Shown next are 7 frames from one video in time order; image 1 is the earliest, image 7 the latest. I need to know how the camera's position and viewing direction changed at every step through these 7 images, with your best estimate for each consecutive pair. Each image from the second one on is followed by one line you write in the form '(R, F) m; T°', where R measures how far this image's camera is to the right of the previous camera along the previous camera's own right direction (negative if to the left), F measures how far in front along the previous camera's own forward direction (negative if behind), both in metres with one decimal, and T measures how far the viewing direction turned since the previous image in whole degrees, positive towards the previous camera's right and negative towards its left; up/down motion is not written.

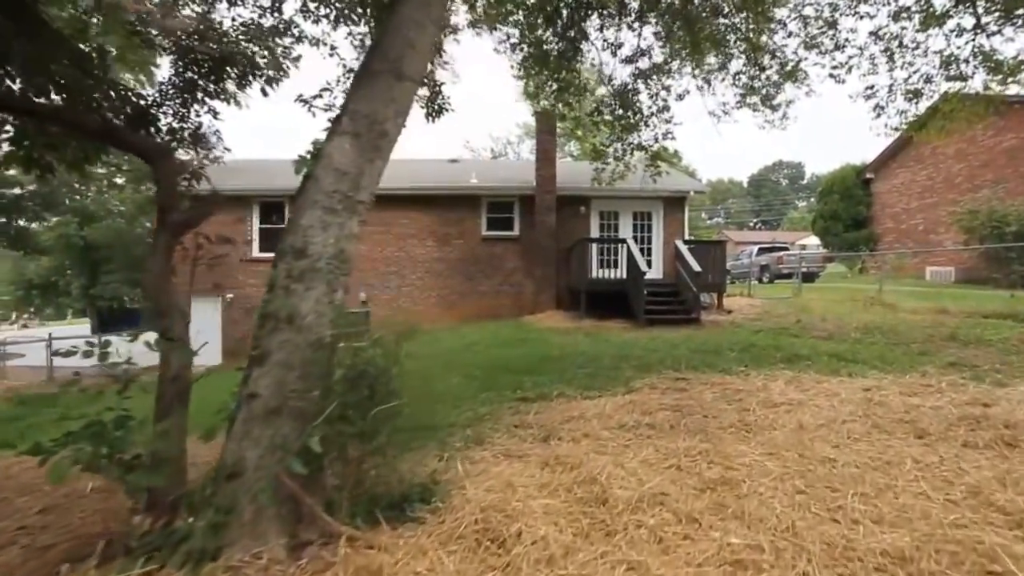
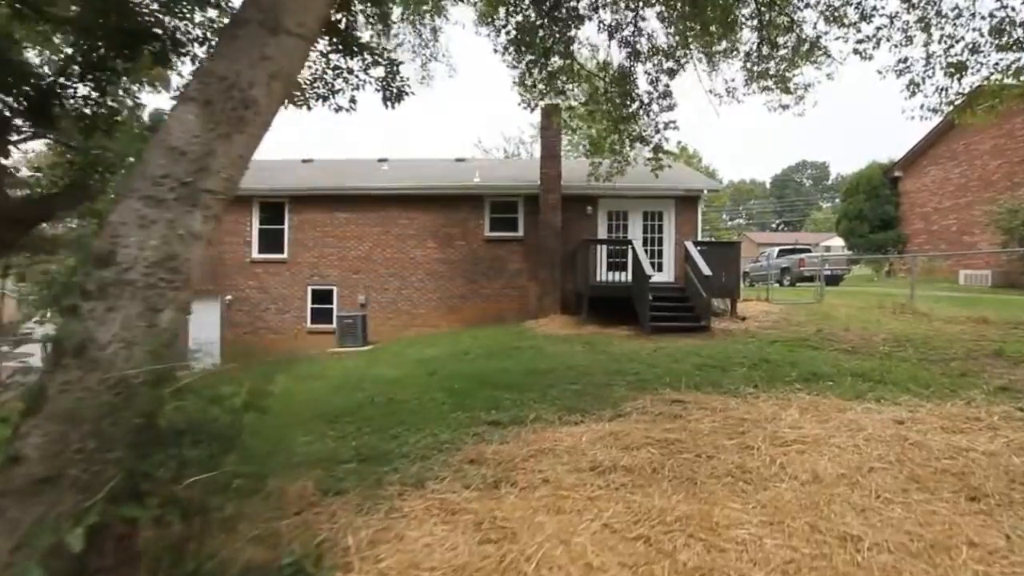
(+0.7, +0.9) m; -2°
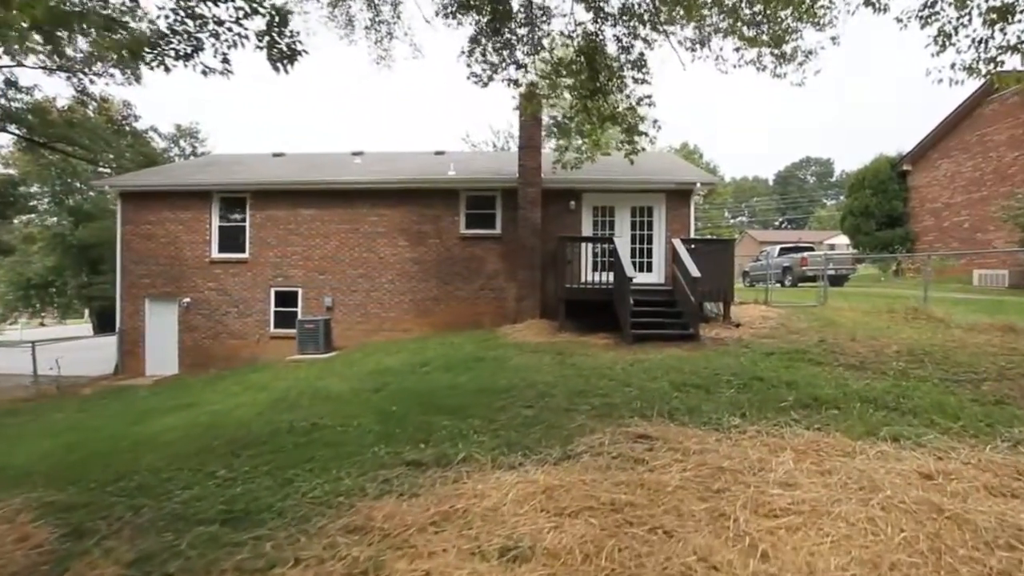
(+0.9, +1.3) m; 0°
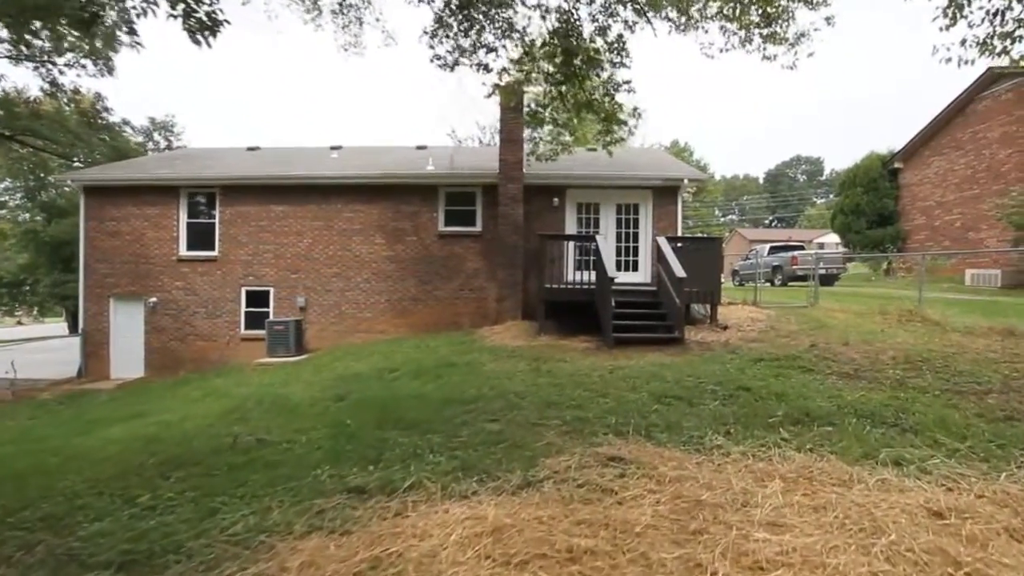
(+0.4, +0.6) m; +1°
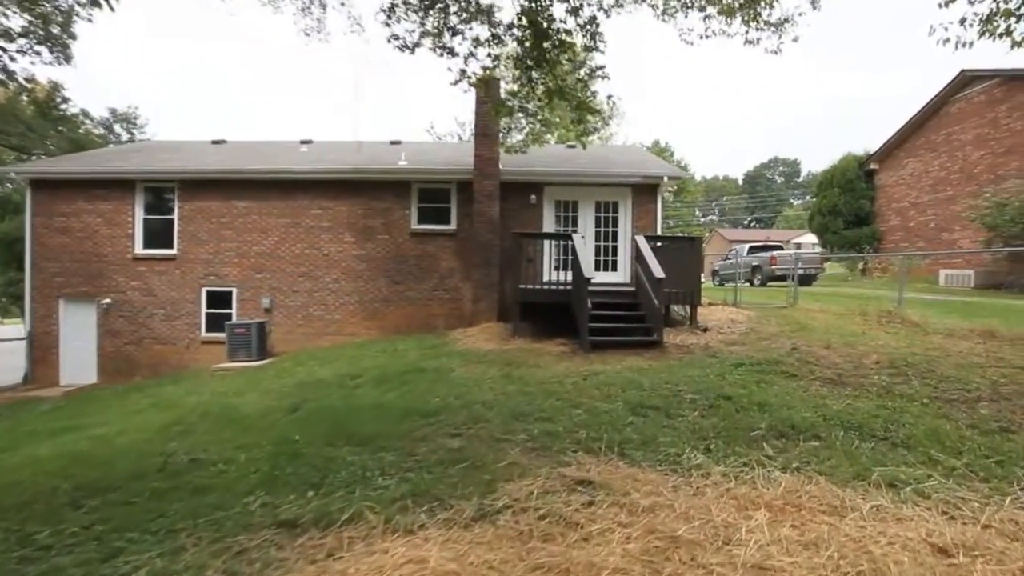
(+0.2, +0.5) m; +2°
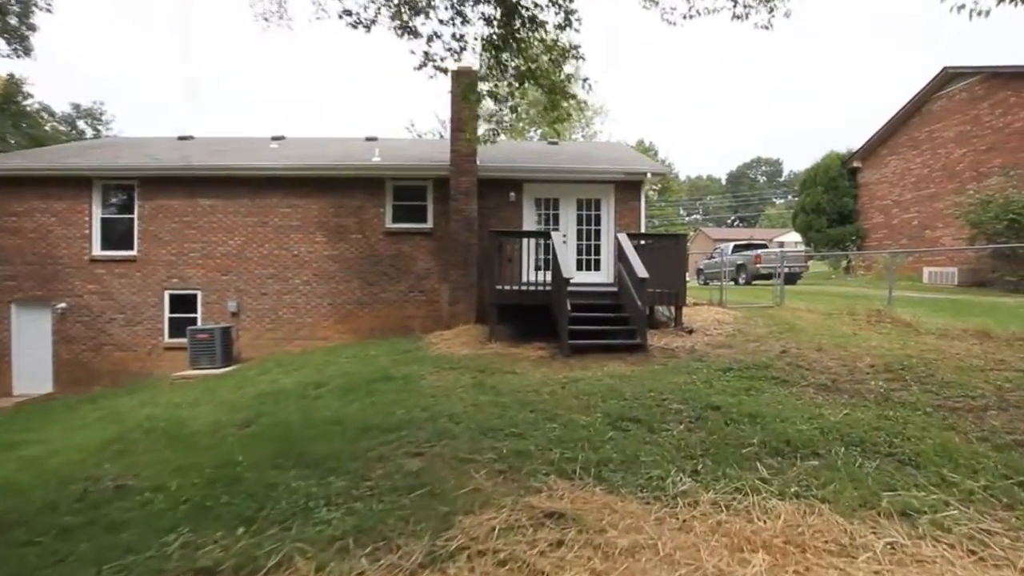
(+0.2, +0.5) m; +2°
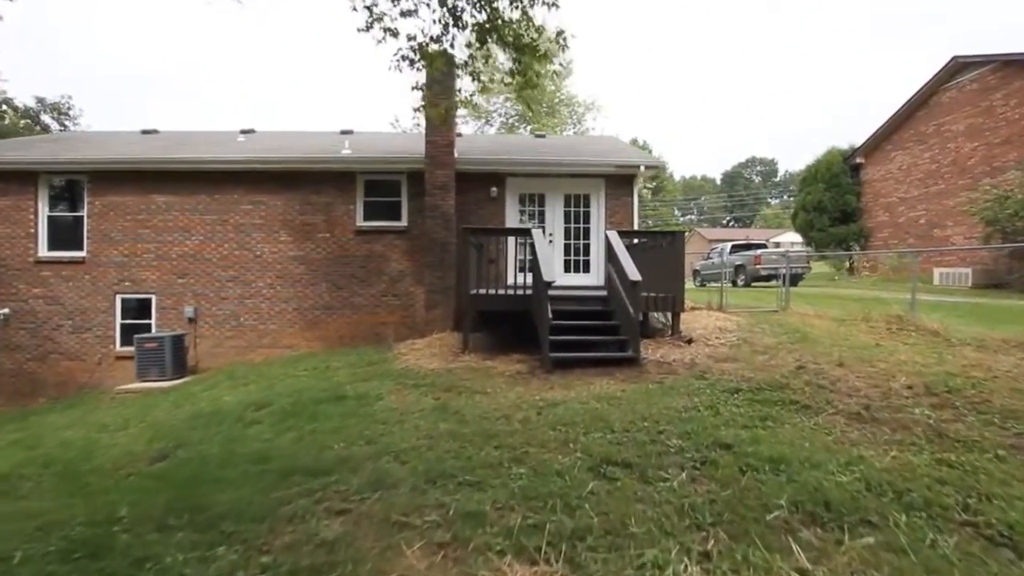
(+0.4, +1.1) m; 0°
